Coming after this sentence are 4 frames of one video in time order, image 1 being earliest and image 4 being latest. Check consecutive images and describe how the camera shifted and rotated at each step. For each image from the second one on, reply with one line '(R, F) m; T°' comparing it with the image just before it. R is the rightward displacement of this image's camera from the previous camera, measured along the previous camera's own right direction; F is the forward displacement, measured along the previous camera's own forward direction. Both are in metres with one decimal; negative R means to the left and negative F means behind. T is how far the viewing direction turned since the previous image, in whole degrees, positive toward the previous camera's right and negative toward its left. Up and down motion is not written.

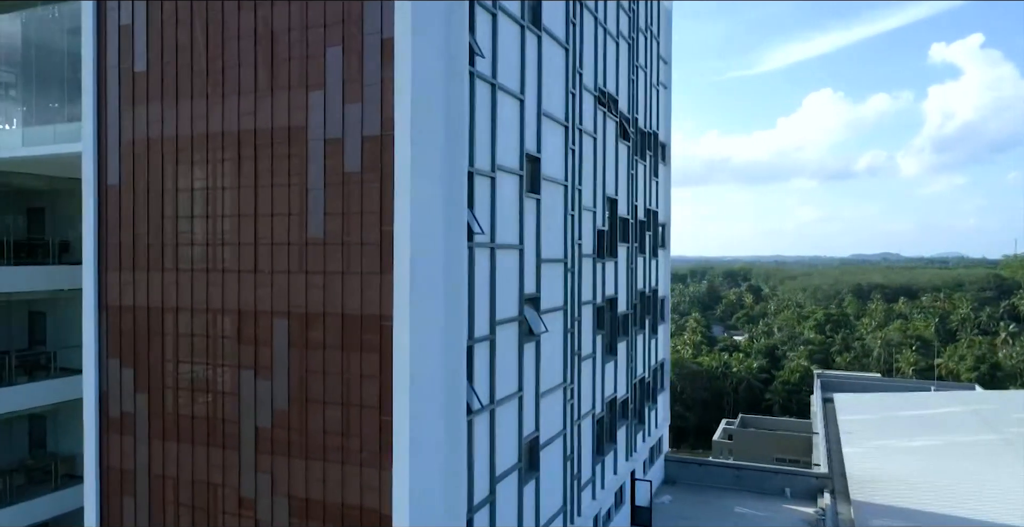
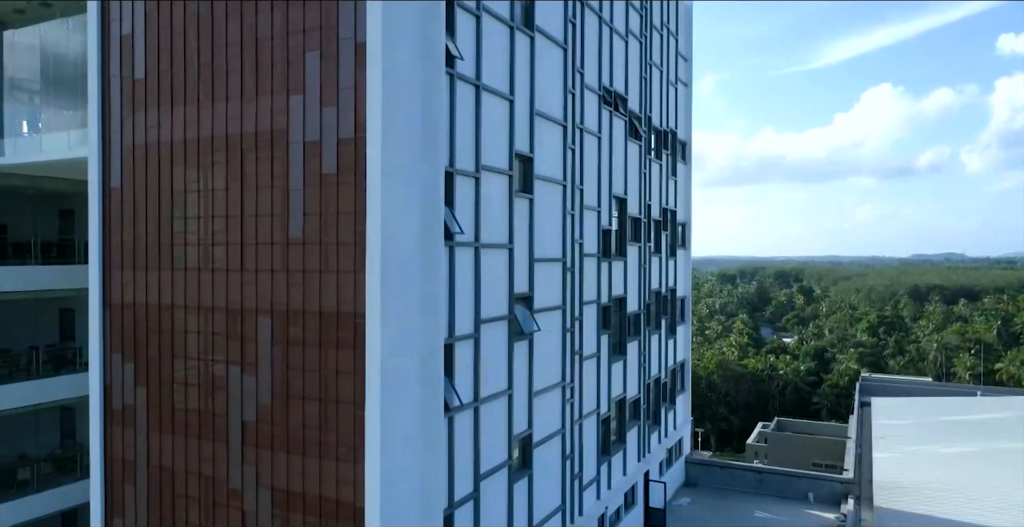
(+0.9, -0.1) m; -4°
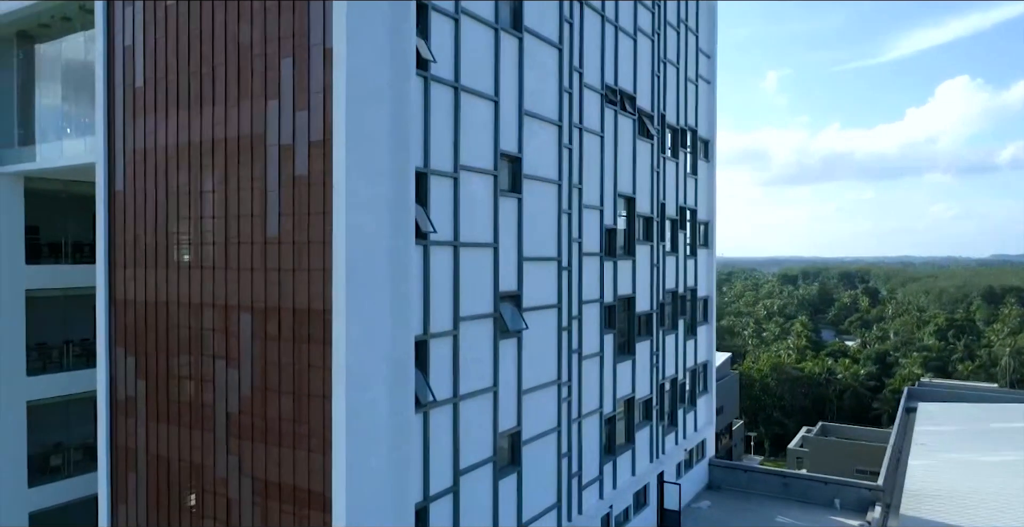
(+1.2, -0.1) m; -4°
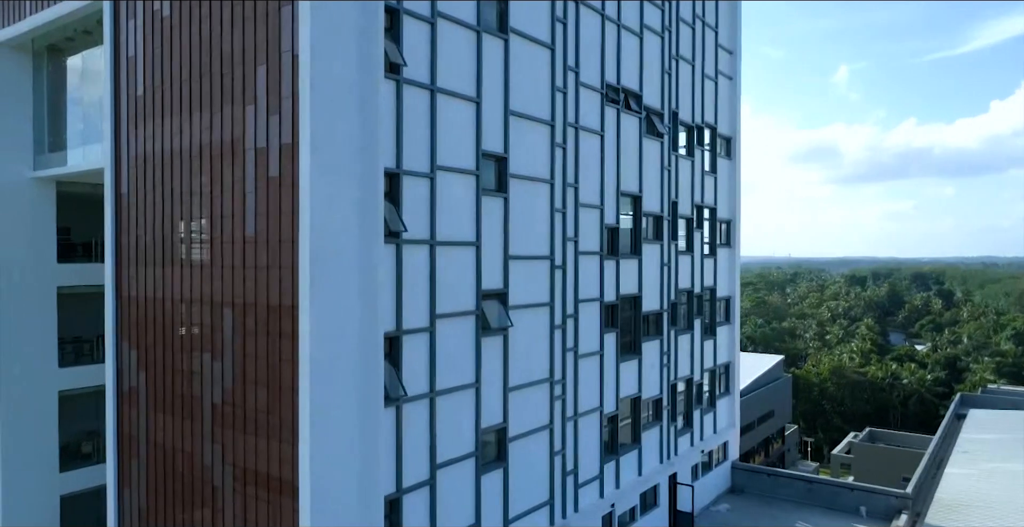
(+1.3, -0.1) m; -5°
